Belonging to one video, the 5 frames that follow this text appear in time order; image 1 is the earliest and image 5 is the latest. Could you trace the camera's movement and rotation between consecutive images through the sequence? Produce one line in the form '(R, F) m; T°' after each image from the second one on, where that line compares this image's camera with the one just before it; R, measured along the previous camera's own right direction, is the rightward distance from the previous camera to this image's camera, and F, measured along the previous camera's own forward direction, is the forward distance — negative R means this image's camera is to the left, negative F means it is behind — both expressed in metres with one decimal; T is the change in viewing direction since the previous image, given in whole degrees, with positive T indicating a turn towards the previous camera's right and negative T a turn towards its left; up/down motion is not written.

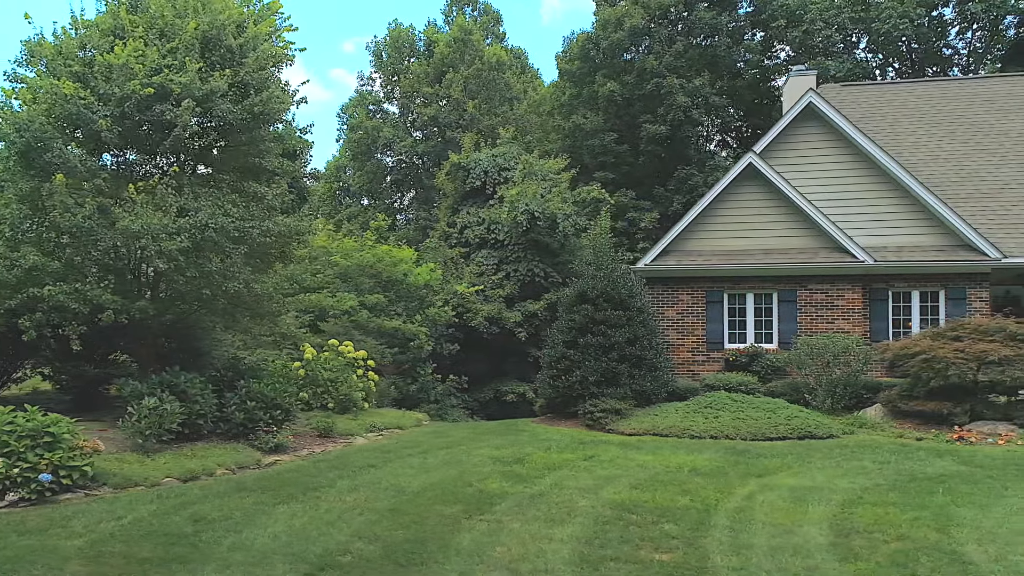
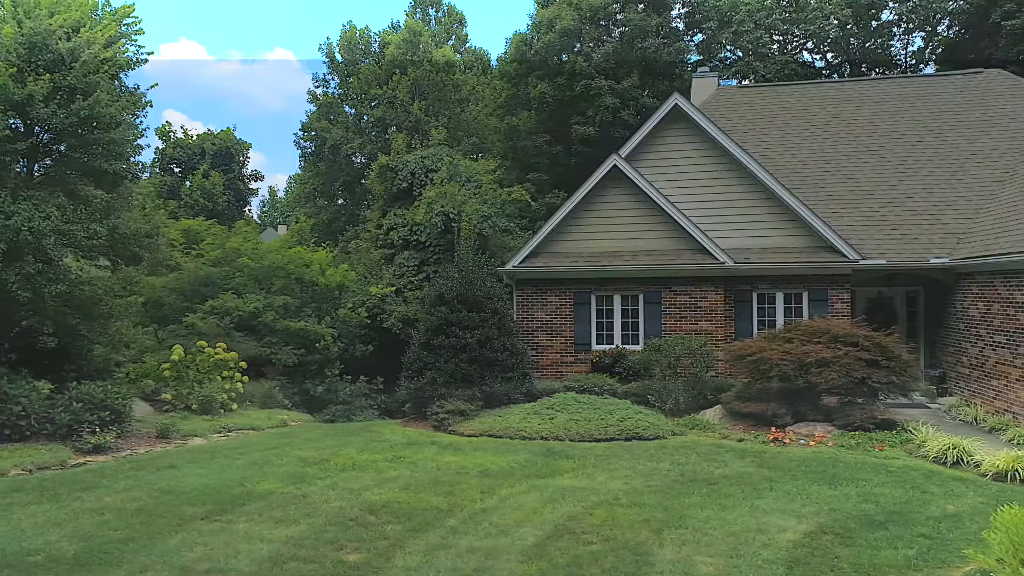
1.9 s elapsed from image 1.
(+3.0, -0.1) m; 0°
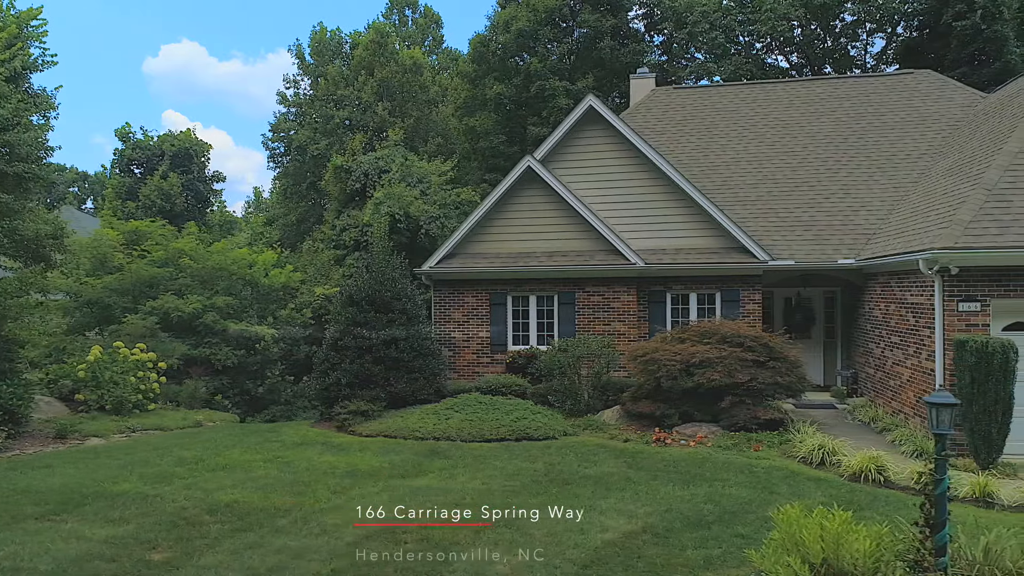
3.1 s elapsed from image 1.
(+1.9, 0.0) m; 0°
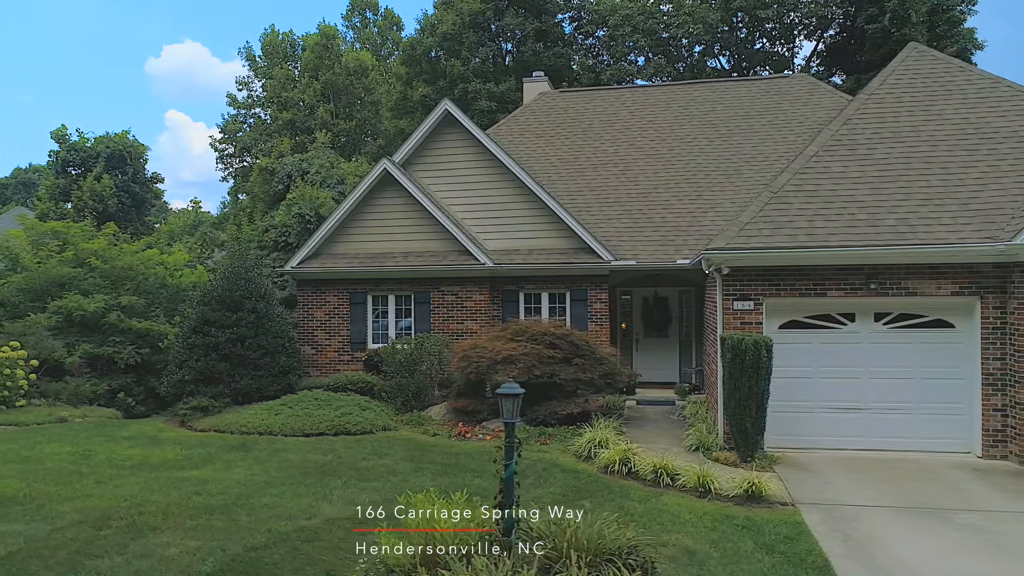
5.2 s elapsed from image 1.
(+3.3, -0.4) m; 0°
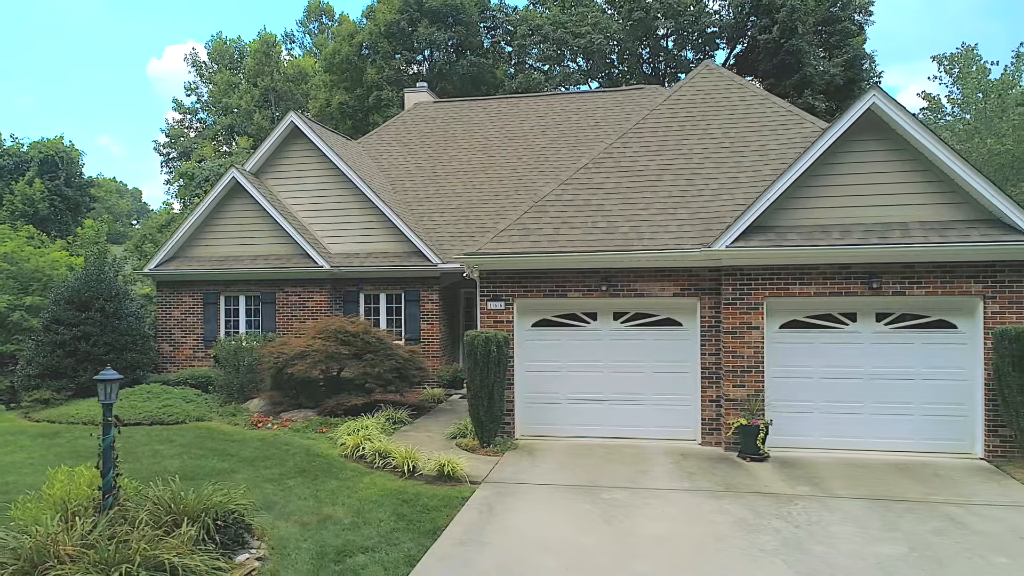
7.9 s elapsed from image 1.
(+3.9, -1.0) m; 0°
